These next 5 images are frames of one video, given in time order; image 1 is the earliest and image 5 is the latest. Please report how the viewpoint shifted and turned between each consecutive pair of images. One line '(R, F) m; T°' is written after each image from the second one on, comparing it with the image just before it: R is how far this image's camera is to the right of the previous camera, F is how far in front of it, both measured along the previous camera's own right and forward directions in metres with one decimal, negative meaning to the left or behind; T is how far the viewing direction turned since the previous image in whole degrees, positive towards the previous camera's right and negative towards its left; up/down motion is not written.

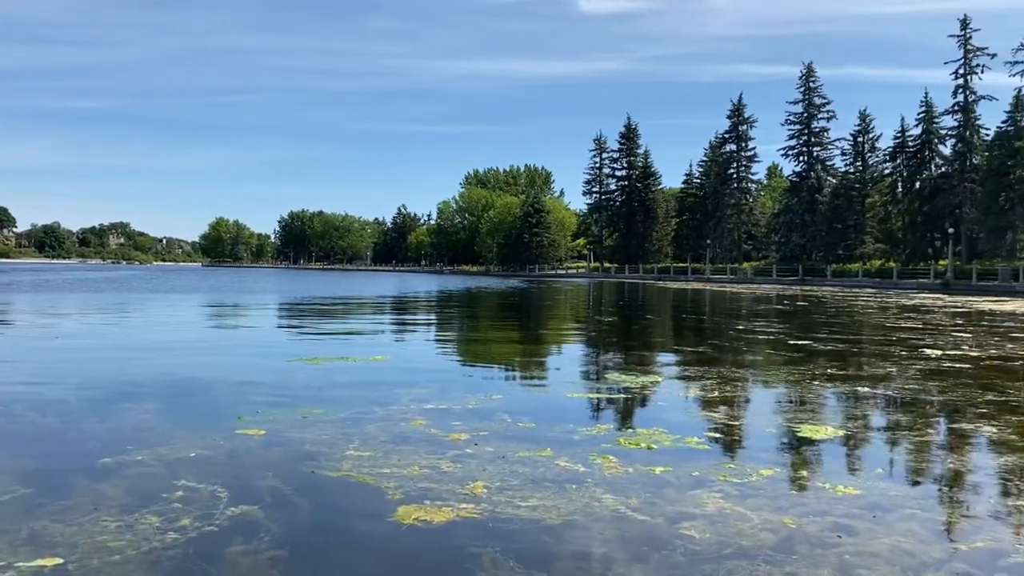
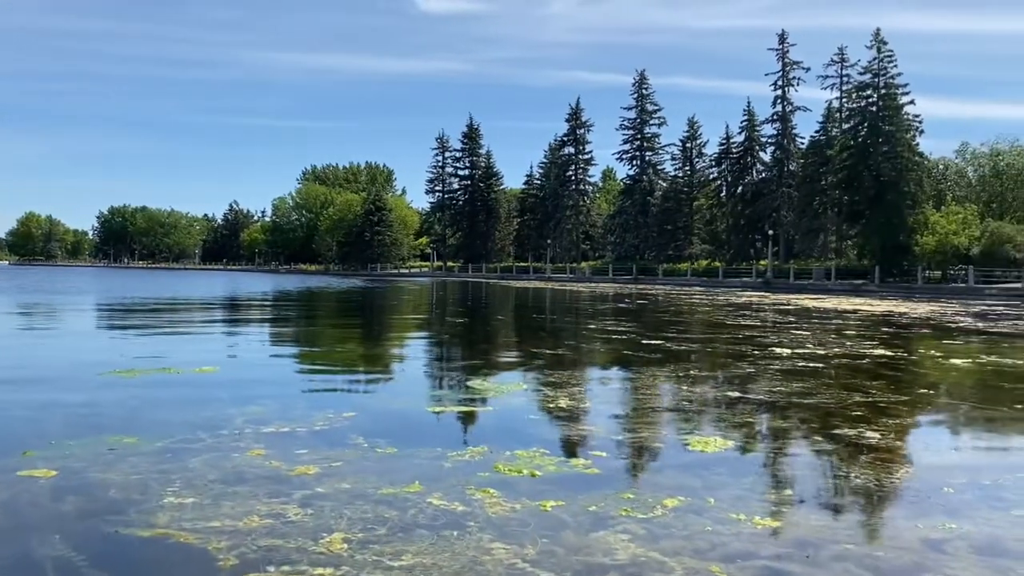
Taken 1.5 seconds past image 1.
(-0.1, +0.9) m; +10°
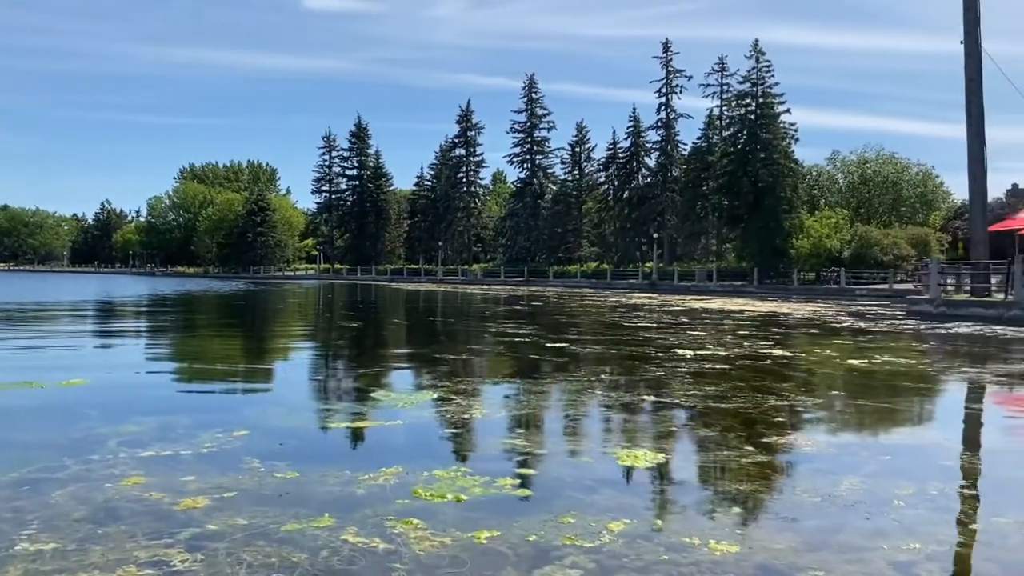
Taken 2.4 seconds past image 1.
(-0.2, +0.5) m; +7°
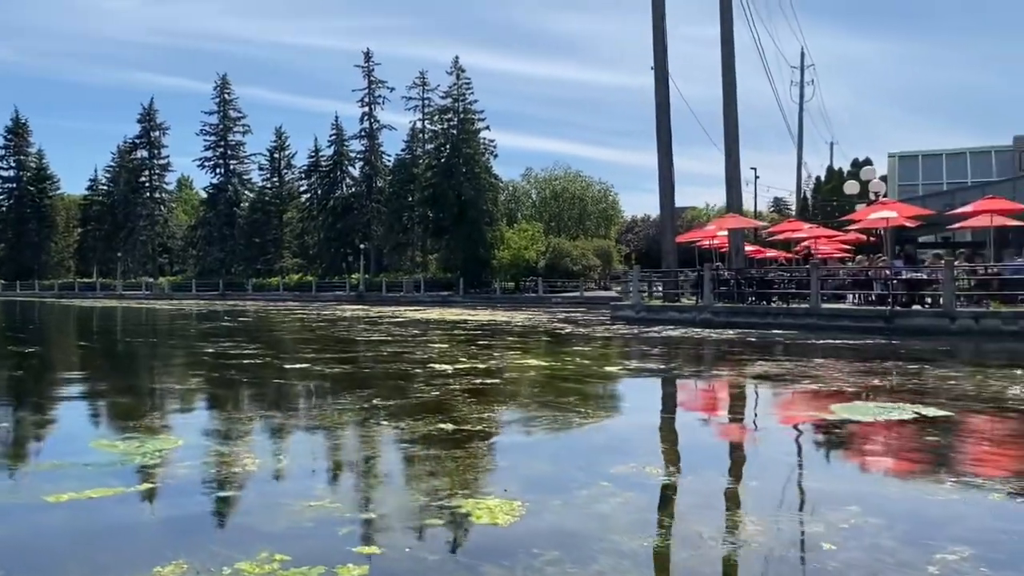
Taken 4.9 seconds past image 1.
(-0.6, +1.4) m; +20°
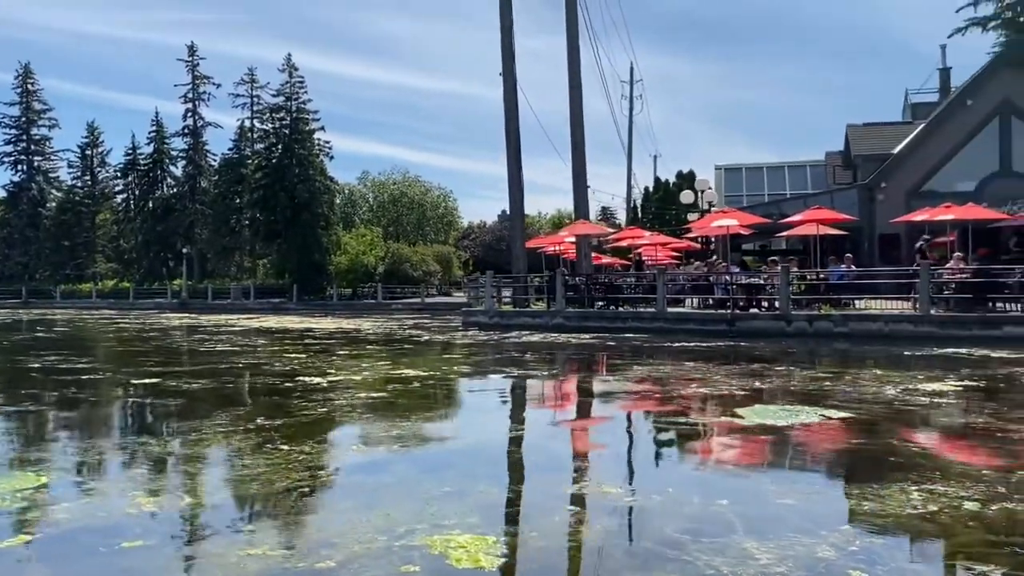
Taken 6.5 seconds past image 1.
(-0.6, +0.6) m; +11°
